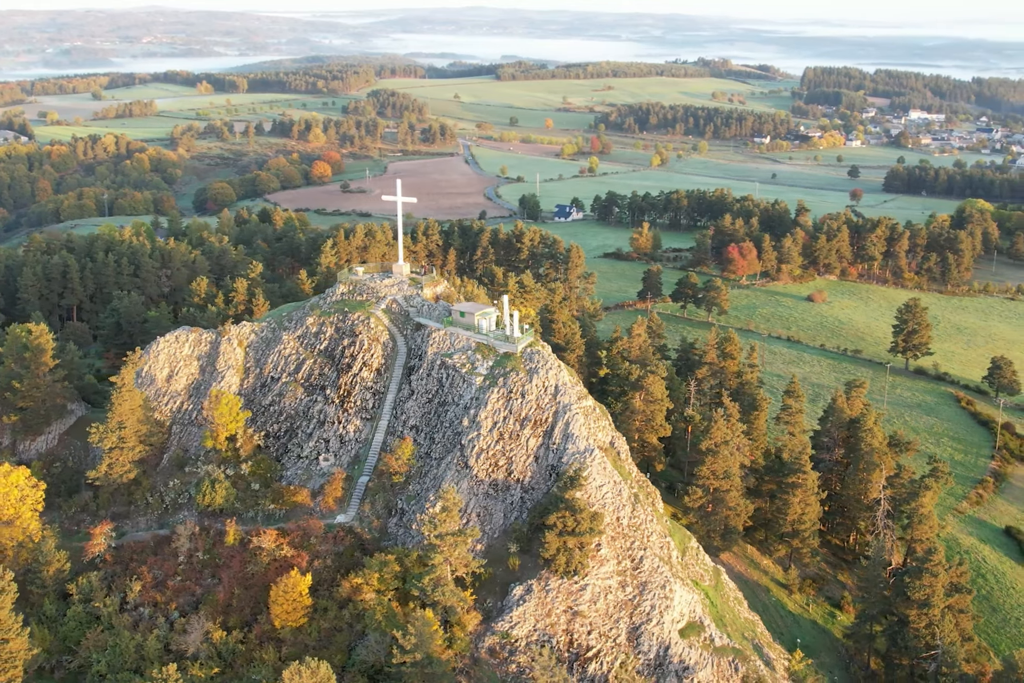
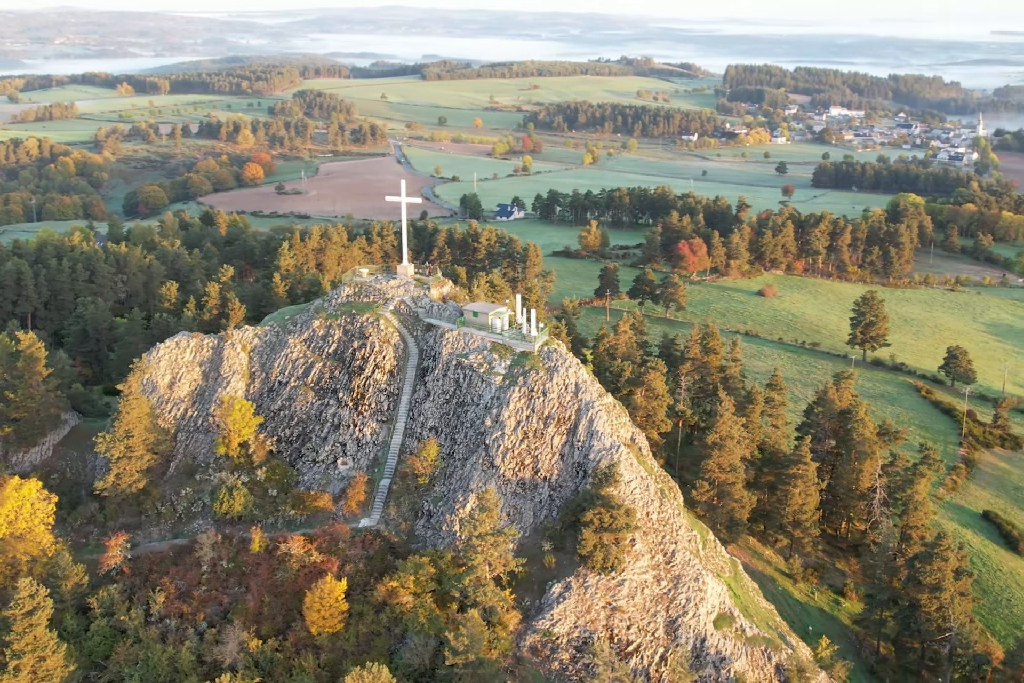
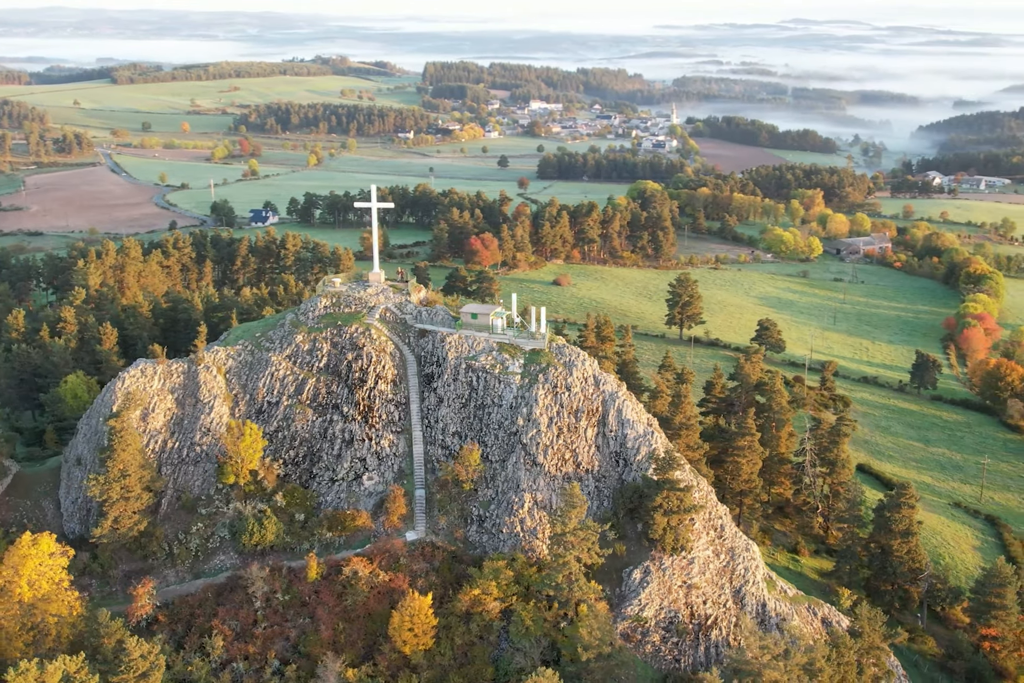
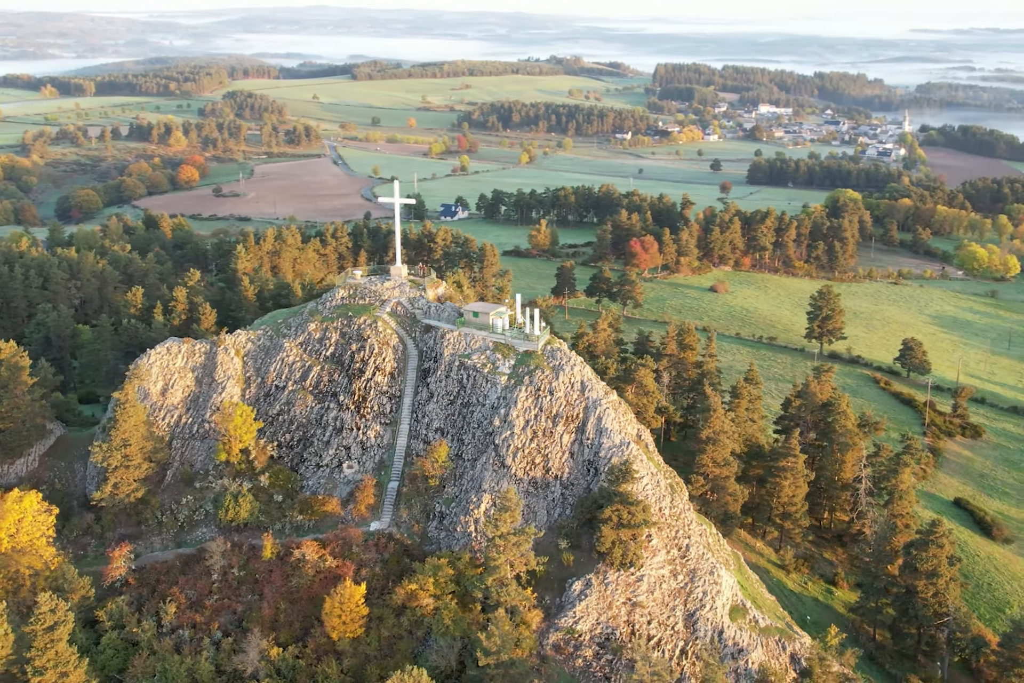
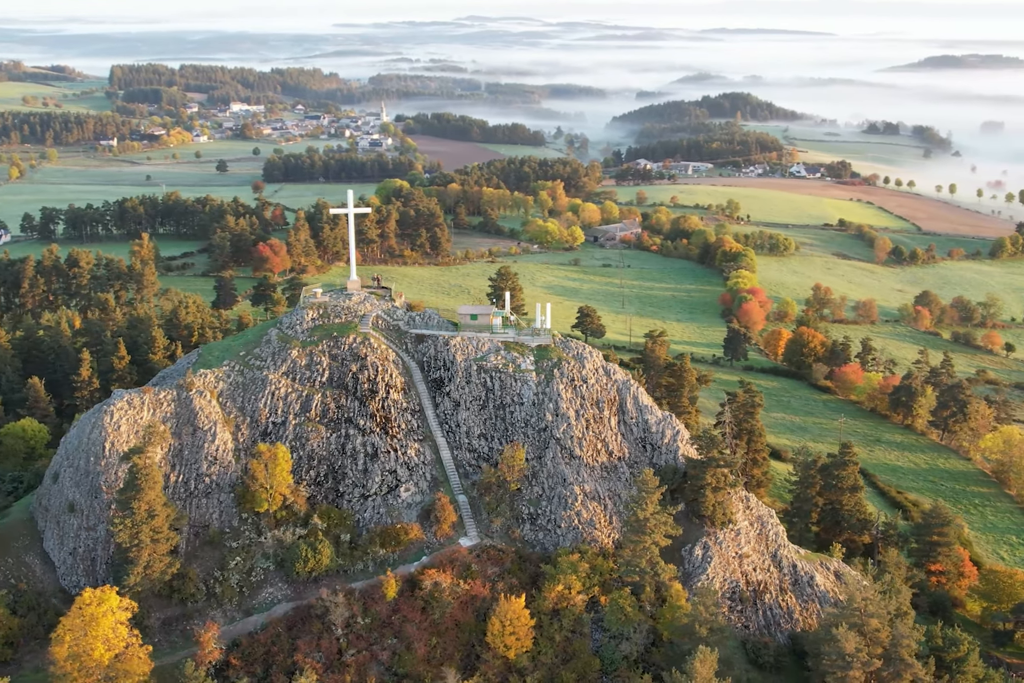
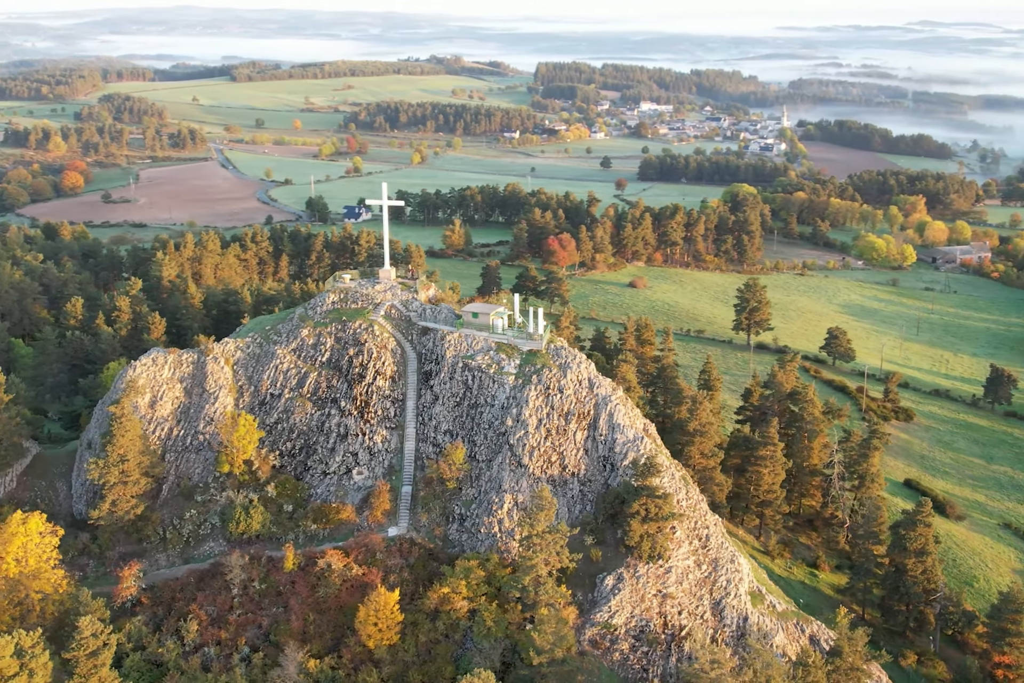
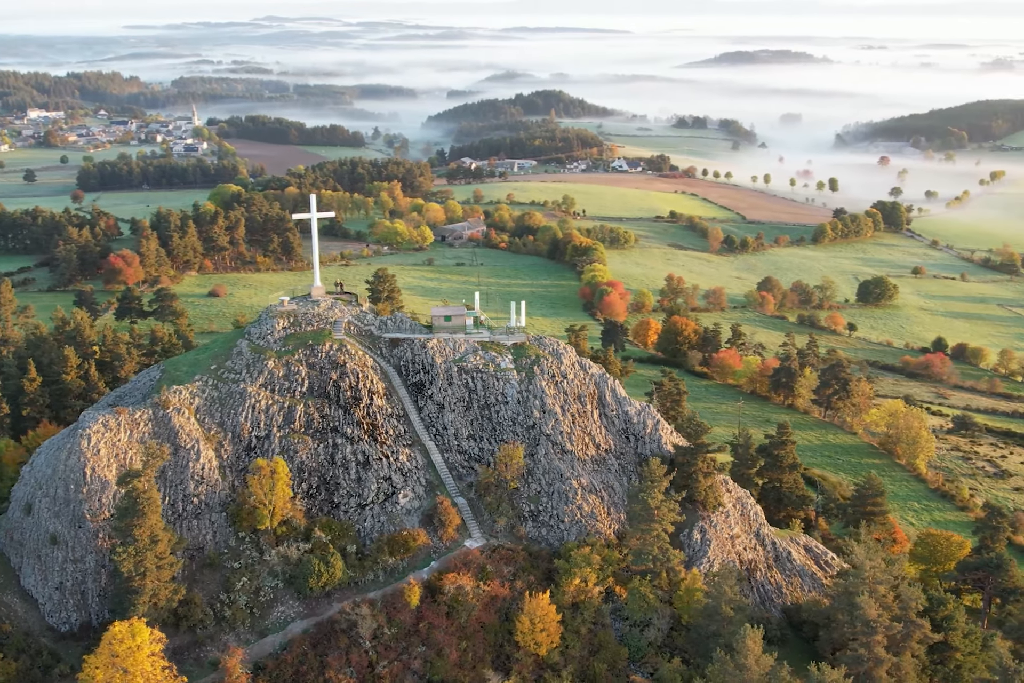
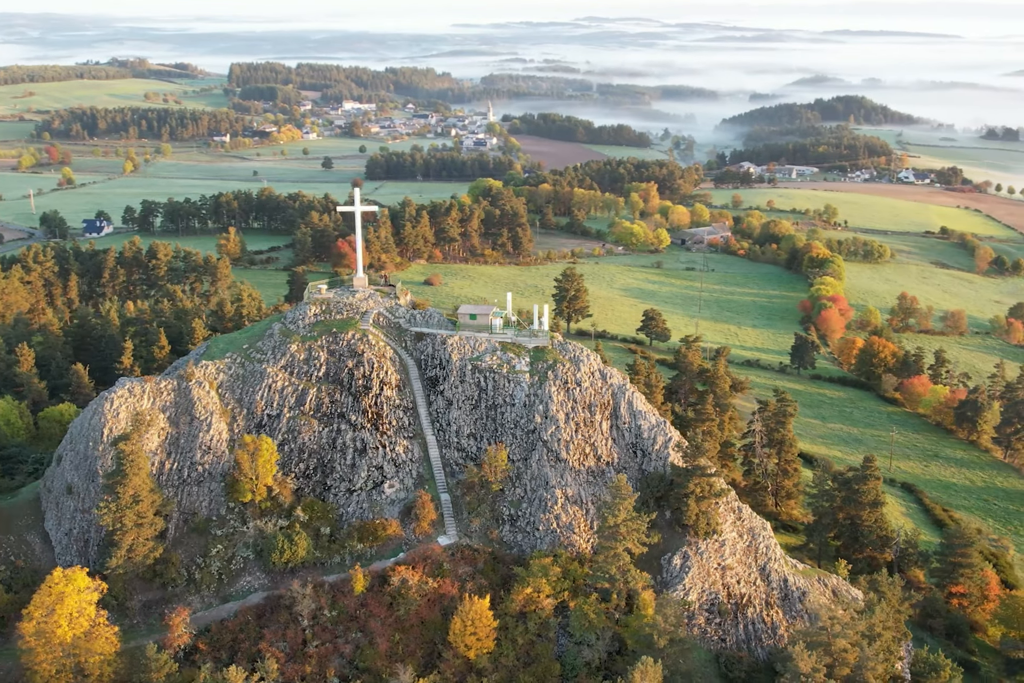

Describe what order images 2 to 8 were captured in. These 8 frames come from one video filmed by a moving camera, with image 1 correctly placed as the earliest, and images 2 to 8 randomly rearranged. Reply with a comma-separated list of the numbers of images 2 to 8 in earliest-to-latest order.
2, 4, 6, 3, 8, 5, 7
